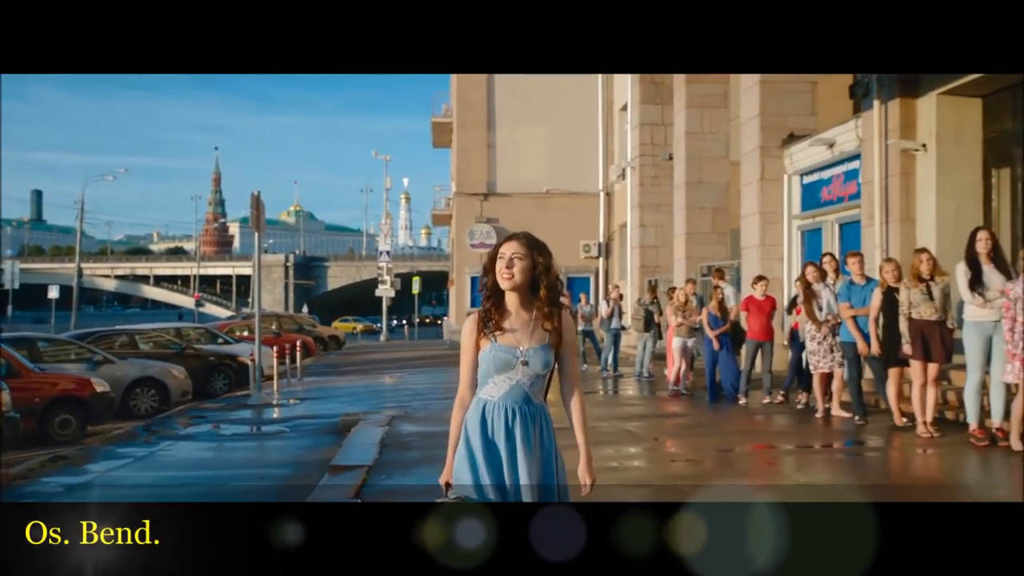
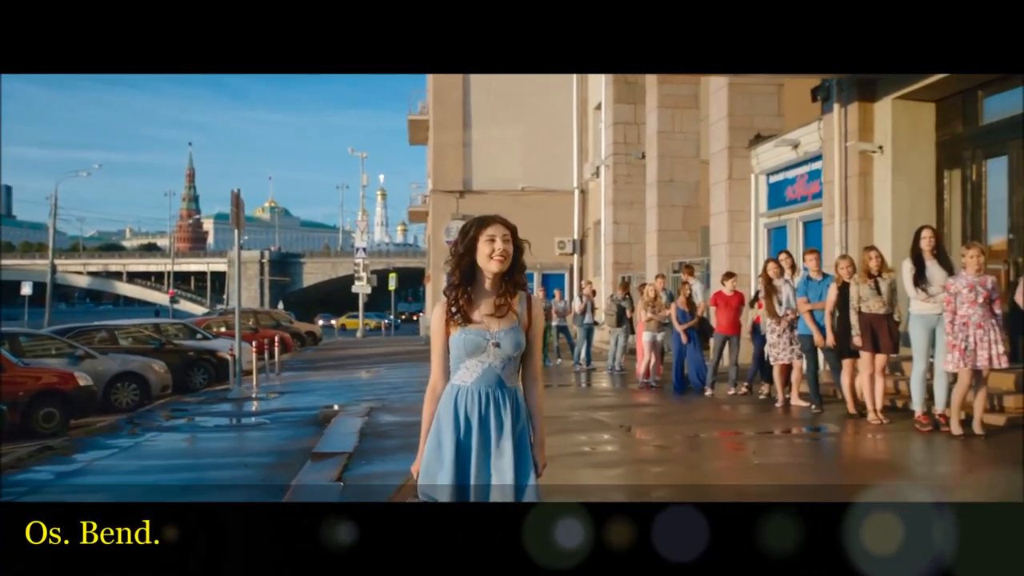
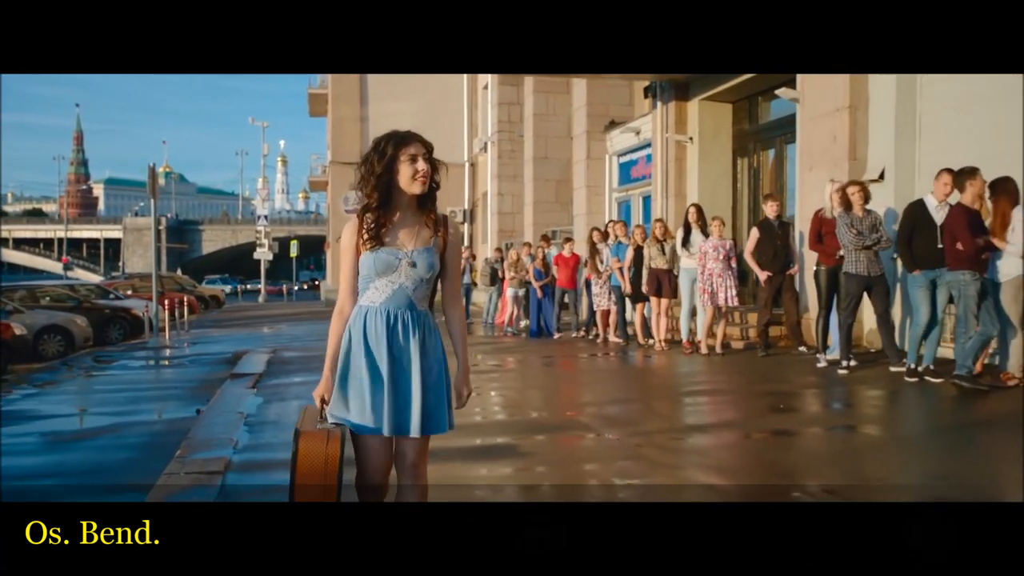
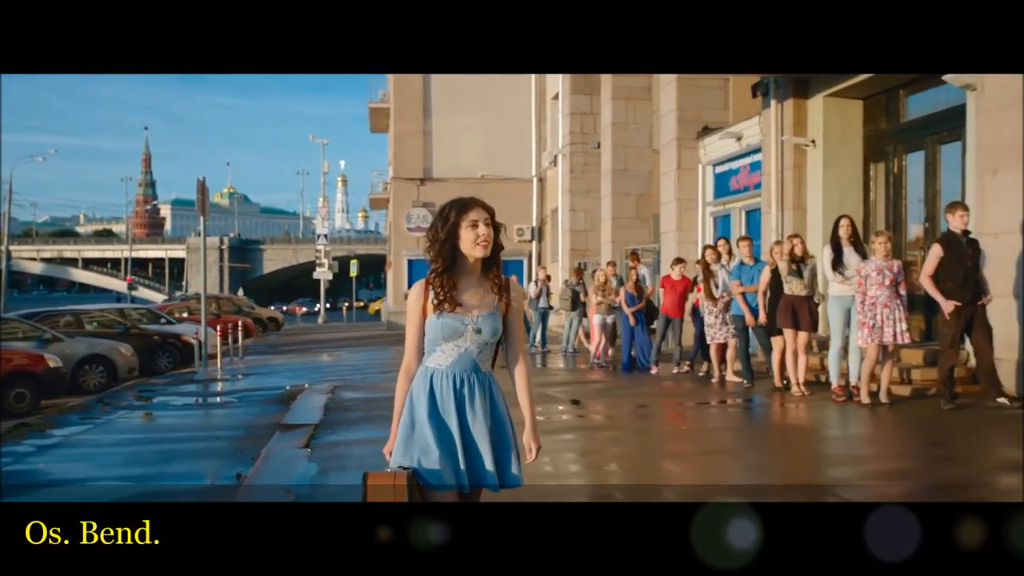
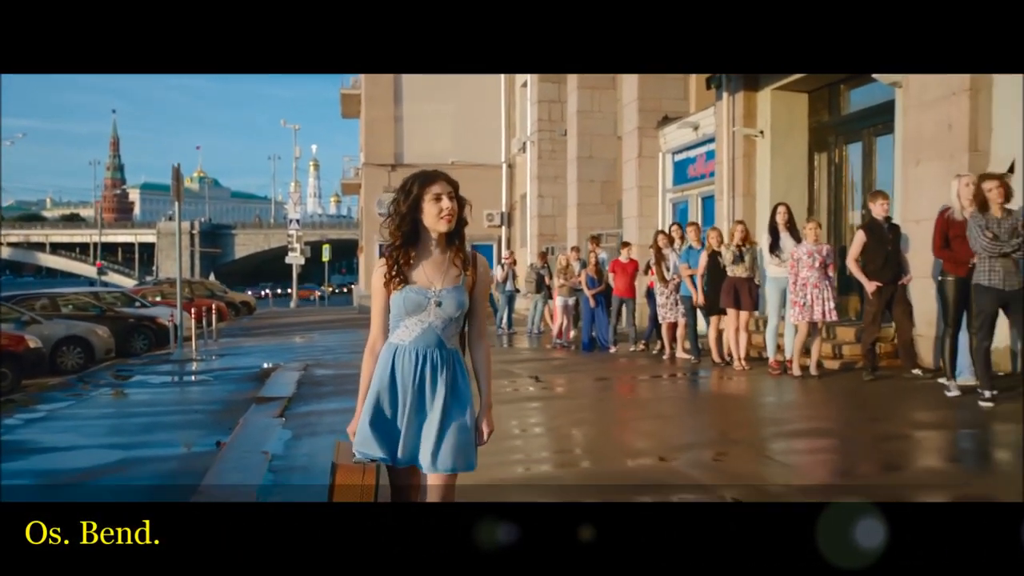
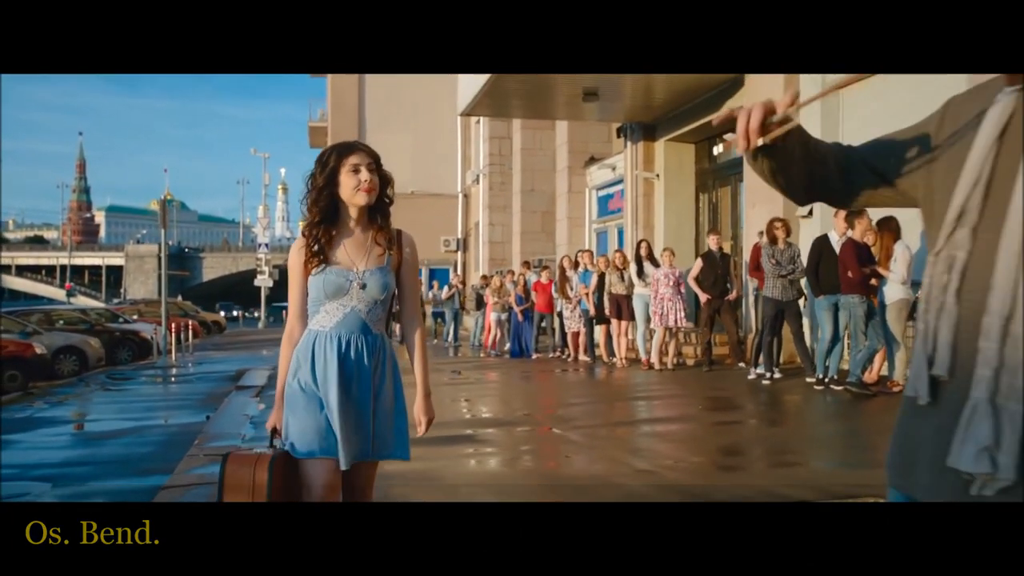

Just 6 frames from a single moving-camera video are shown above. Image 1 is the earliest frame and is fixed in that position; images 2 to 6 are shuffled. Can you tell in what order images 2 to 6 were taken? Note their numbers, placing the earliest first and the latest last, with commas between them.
2, 4, 5, 3, 6
